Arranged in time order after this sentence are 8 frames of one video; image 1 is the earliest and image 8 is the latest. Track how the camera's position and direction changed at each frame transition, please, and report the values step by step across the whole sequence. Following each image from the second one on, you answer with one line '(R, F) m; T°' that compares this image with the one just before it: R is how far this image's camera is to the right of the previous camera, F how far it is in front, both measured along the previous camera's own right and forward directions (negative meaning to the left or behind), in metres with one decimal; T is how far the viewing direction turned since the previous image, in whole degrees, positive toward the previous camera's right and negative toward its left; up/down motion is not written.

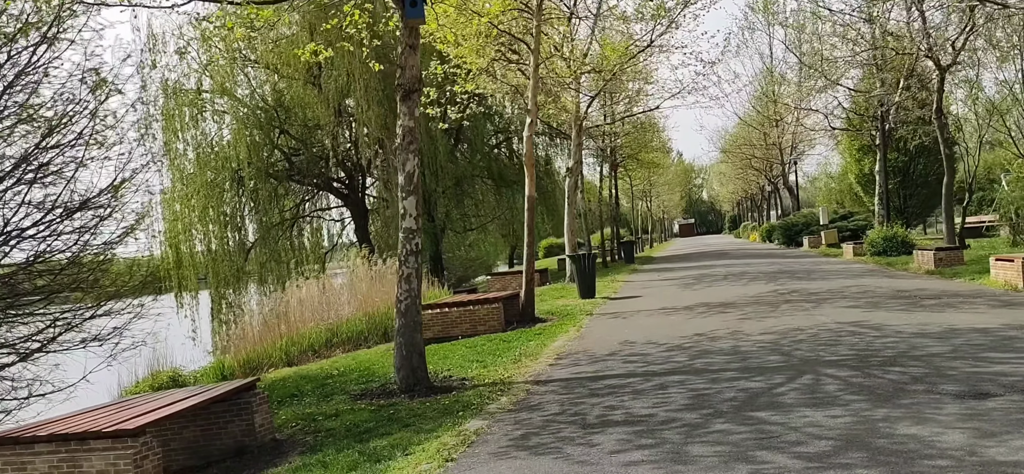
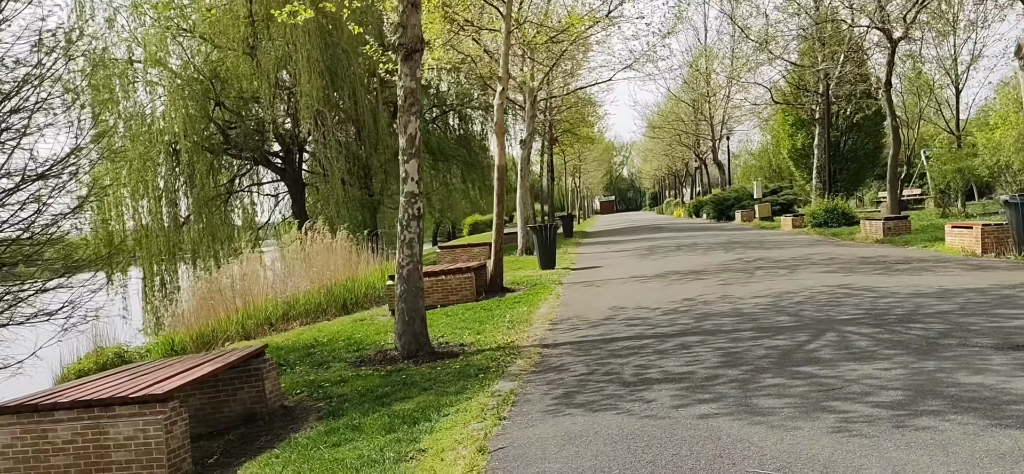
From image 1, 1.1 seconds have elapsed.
(-0.5, +0.1) m; +4°
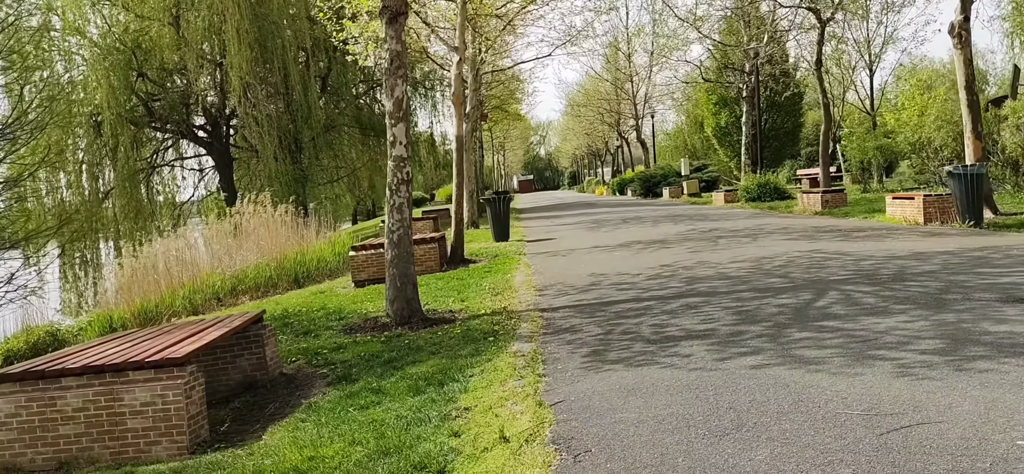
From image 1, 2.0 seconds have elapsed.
(-0.5, 0.0) m; +5°
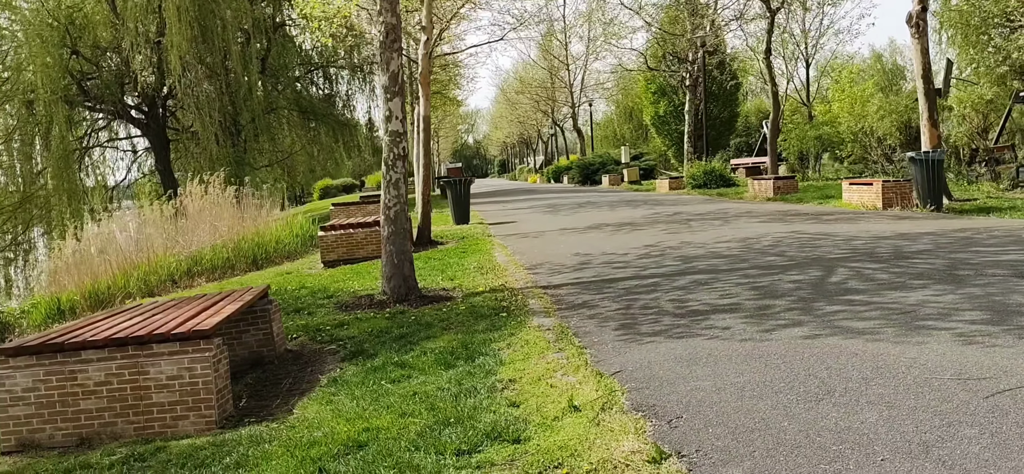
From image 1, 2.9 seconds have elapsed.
(-0.5, +0.1) m; +4°
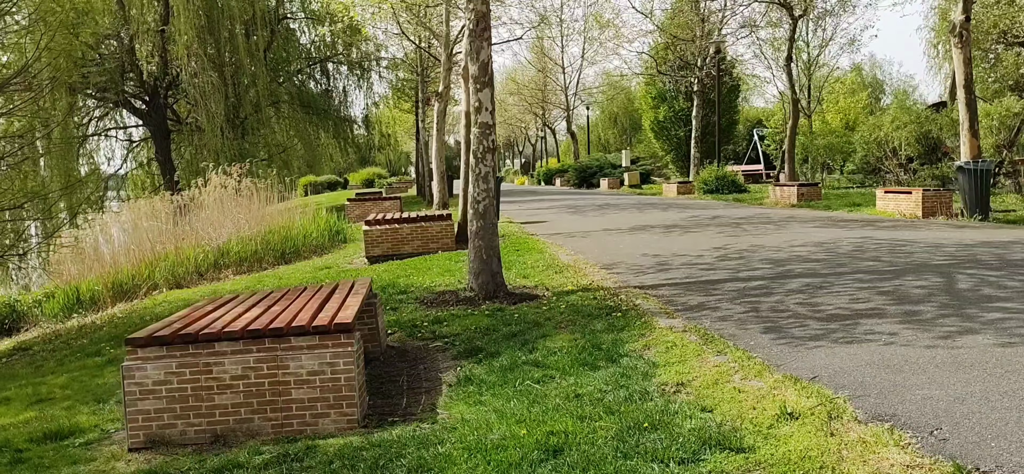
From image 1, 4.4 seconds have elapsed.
(-0.7, +0.2) m; +1°
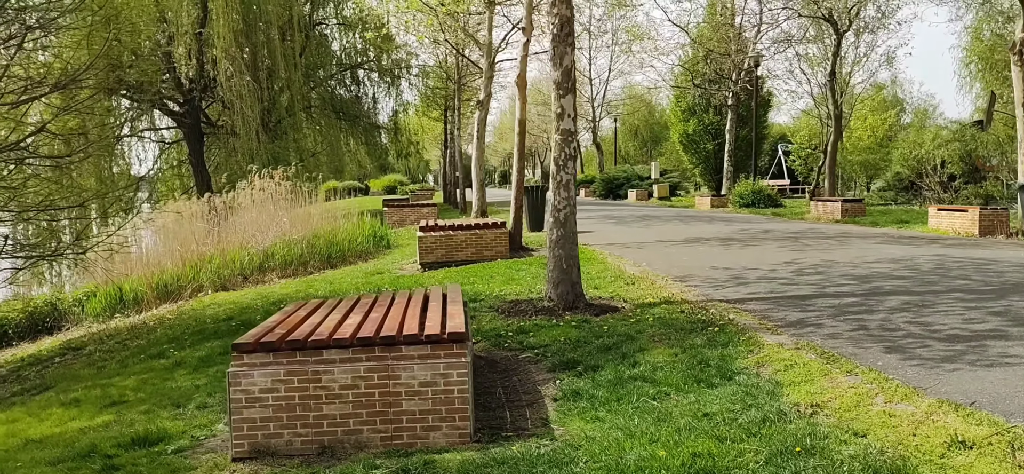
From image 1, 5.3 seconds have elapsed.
(-0.4, +0.2) m; -1°
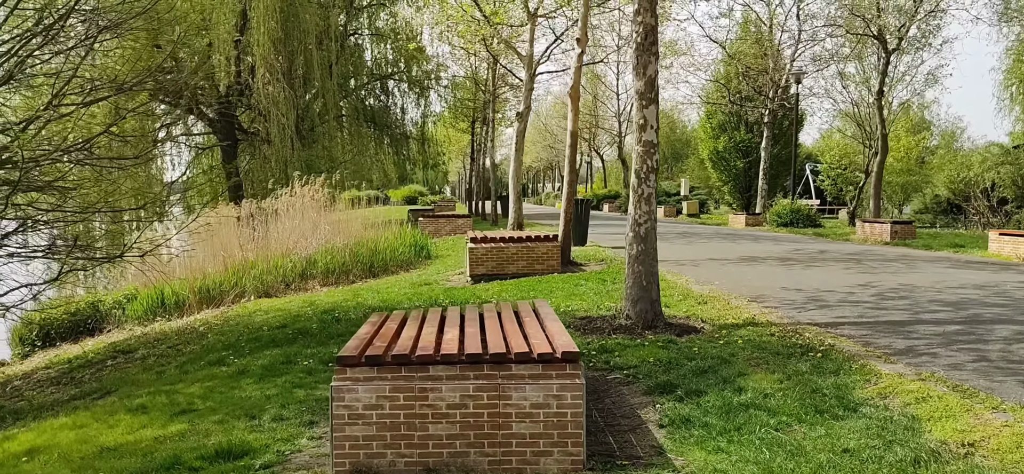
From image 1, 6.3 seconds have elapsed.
(-0.4, +0.2) m; -1°
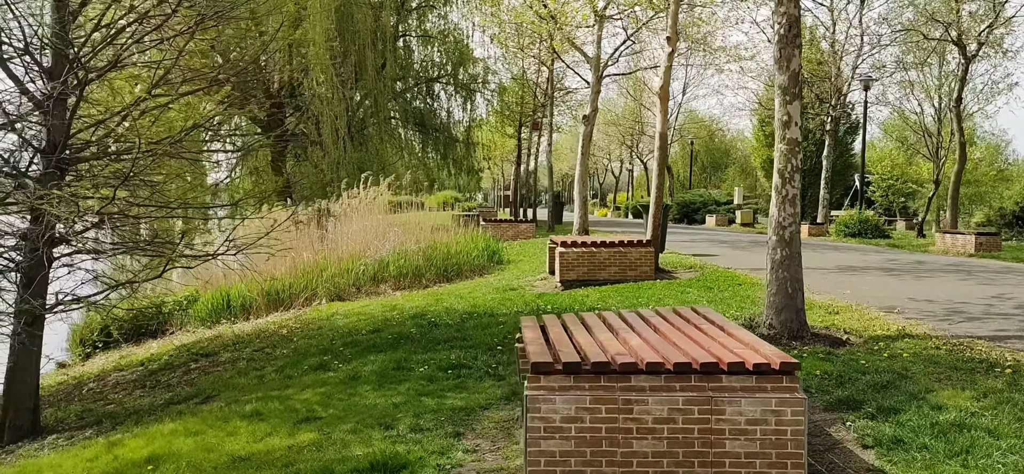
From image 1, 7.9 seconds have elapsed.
(-0.6, +0.3) m; -2°
